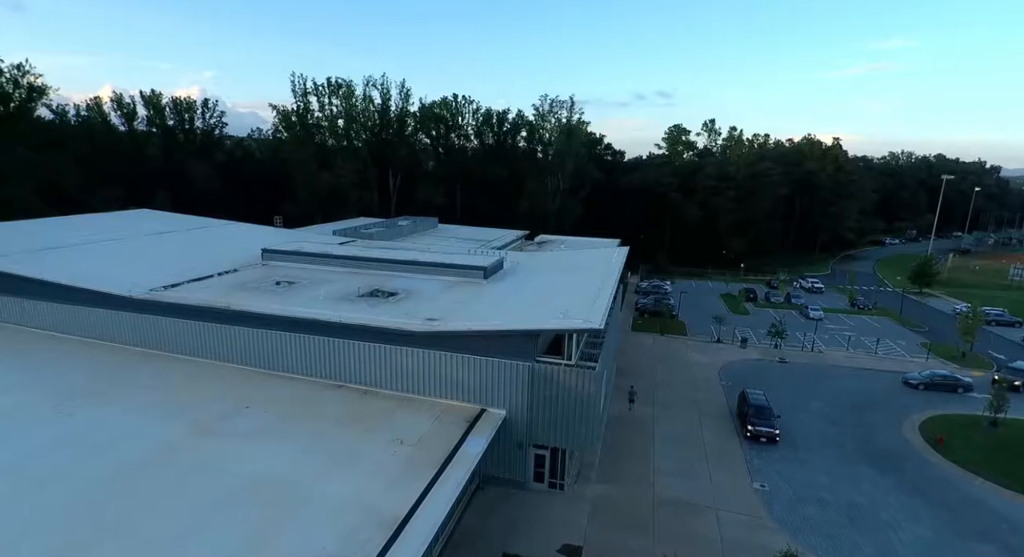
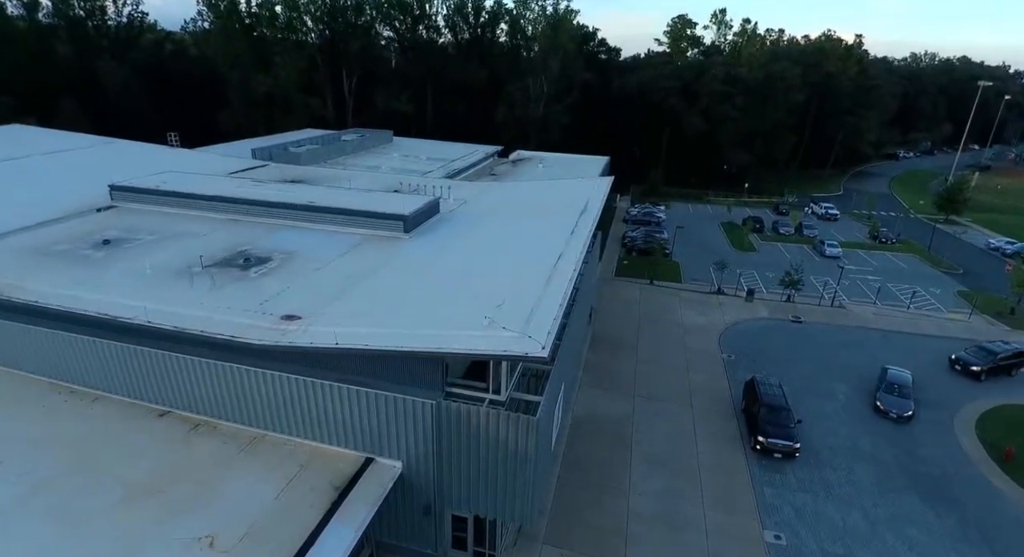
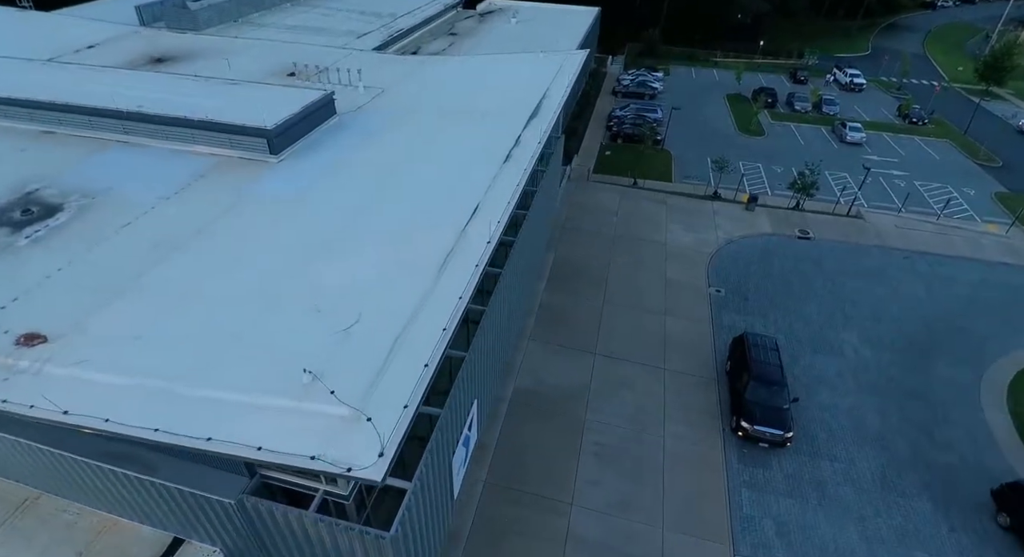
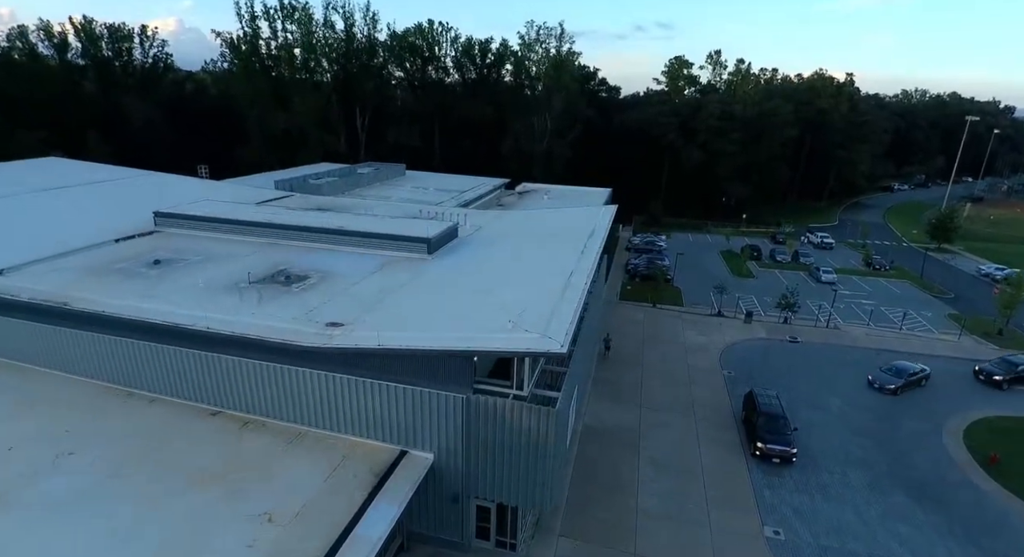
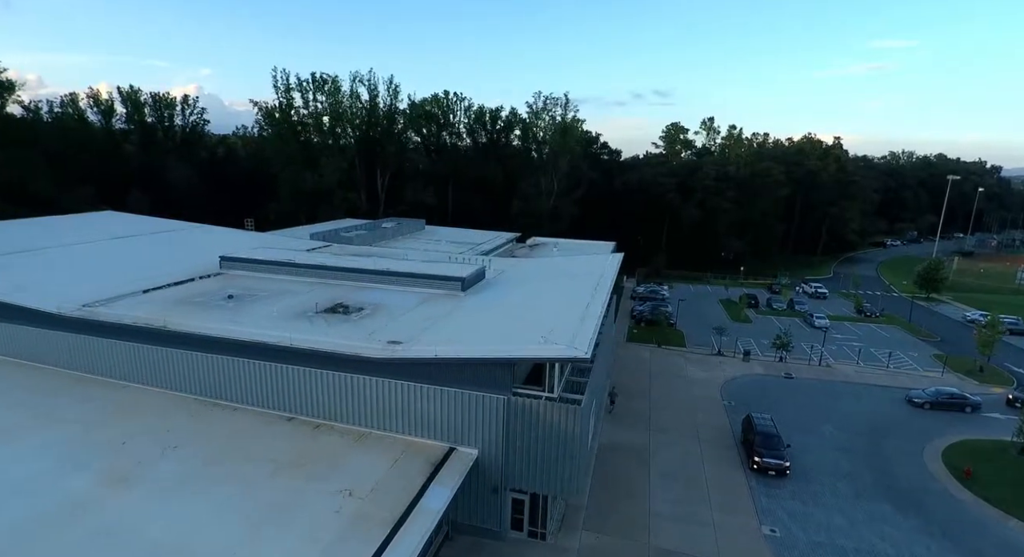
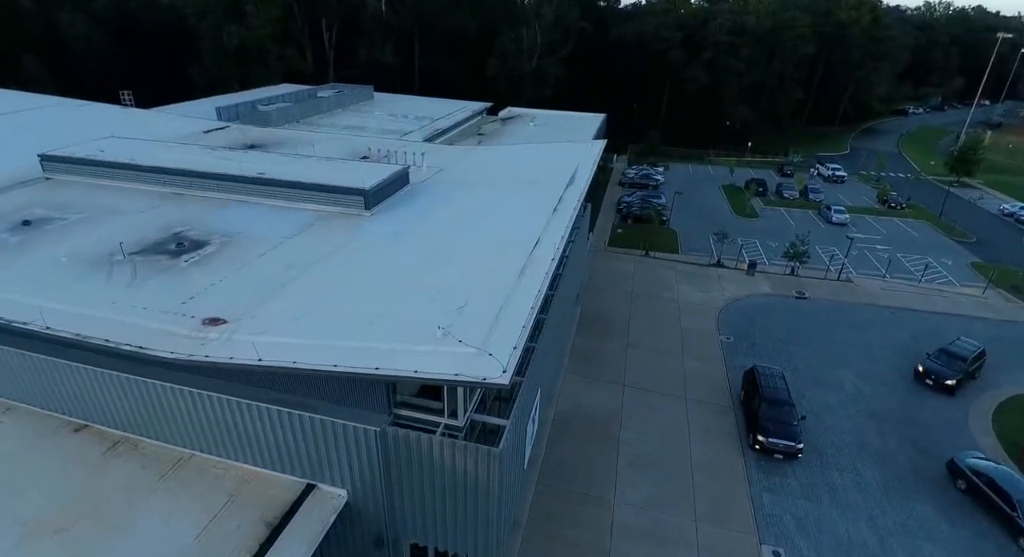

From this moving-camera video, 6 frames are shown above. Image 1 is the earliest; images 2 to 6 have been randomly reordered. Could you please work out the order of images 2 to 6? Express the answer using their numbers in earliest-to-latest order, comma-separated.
5, 4, 2, 6, 3
